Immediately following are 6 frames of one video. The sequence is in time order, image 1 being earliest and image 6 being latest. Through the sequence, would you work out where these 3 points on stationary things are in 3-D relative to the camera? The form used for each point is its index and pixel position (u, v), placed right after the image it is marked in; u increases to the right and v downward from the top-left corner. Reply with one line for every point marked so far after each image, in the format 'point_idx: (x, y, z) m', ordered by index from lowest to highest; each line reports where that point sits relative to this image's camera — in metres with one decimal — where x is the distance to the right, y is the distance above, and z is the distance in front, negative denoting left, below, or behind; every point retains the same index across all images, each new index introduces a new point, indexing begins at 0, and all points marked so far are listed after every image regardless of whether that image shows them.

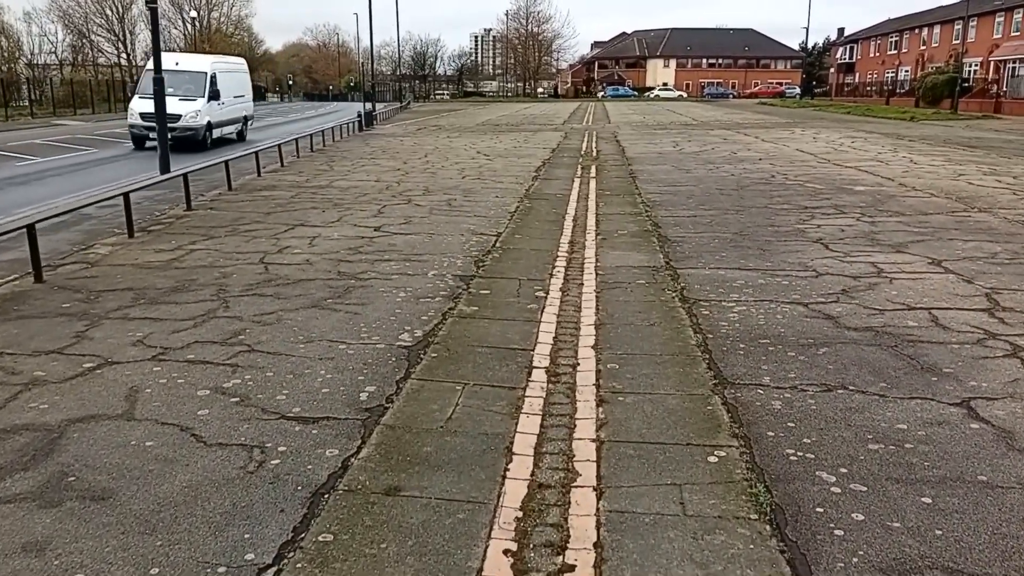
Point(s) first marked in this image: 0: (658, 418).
0: (+0.7, -0.7, +4.2) m
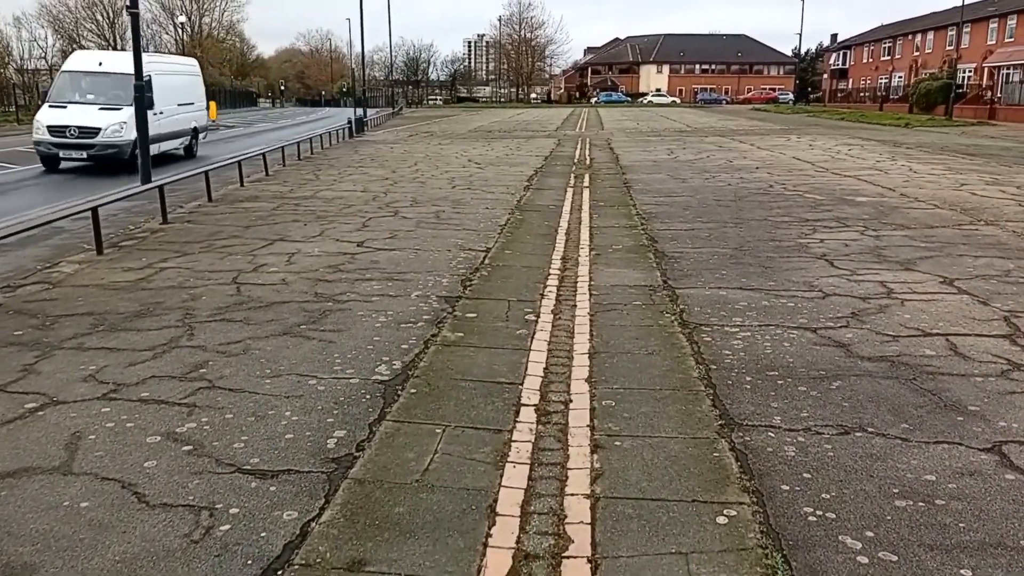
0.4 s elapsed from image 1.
0: (+0.7, -0.8, +3.7) m
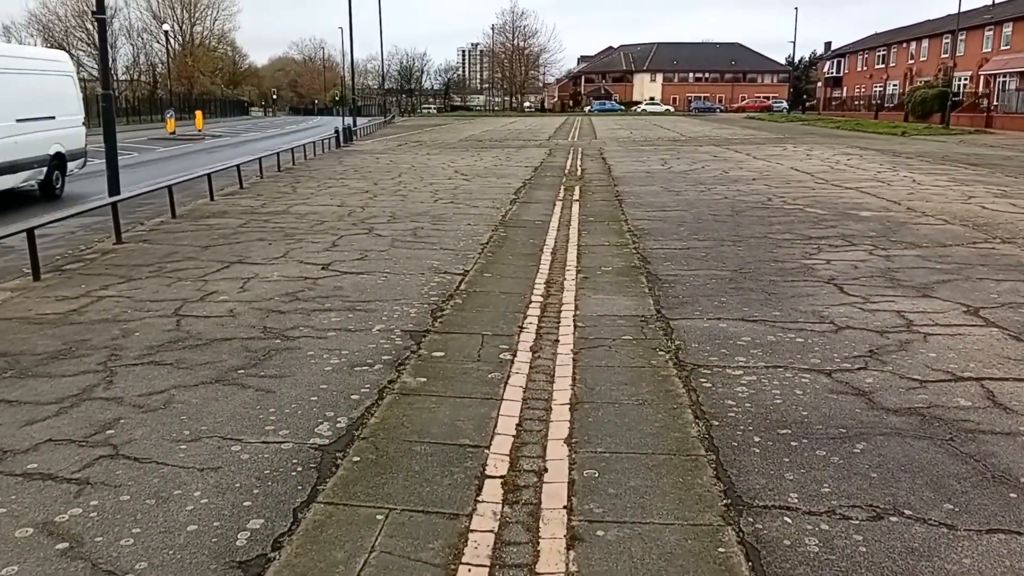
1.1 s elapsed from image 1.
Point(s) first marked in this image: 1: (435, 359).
0: (+0.5, -1.0, +3.0) m
1: (-0.5, -0.5, +5.4) m
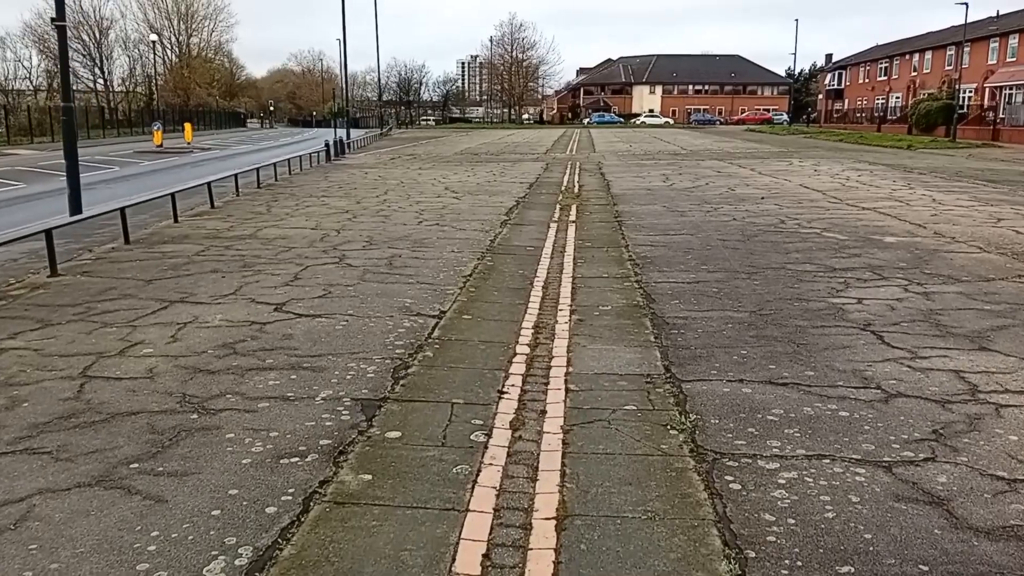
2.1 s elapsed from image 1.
0: (+0.4, -1.3, +1.9) m
1: (-0.6, -0.8, +4.3) m
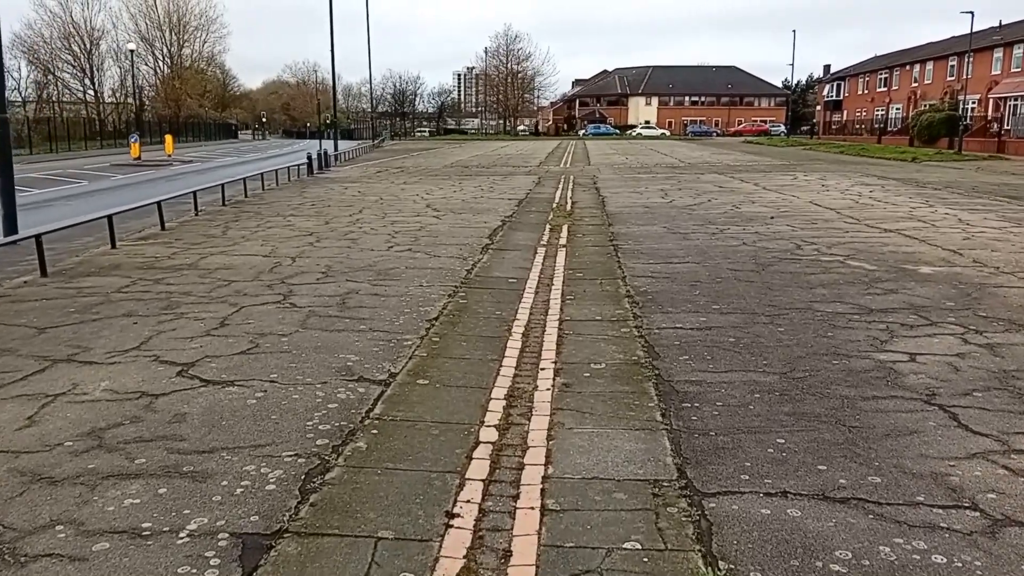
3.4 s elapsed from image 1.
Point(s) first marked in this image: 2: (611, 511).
0: (+0.2, -1.6, +0.4) m
1: (-0.8, -1.1, +2.8) m
2: (+0.4, -1.0, +3.7) m
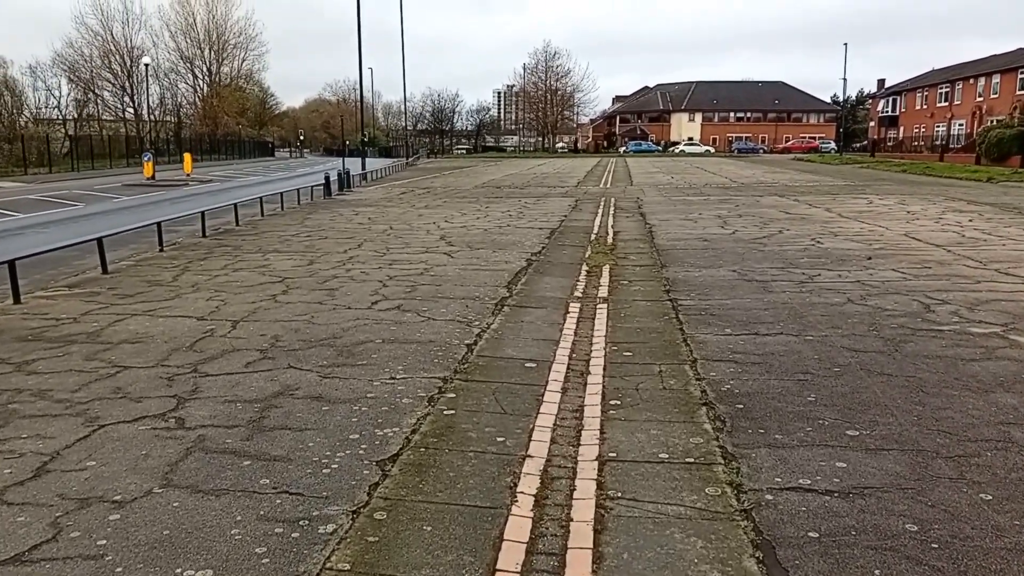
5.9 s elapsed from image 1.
0: (-0.1, -2.1, -2.4) m
1: (-1.0, -1.7, +0.1) m
2: (+0.3, -1.6, +0.8) m
